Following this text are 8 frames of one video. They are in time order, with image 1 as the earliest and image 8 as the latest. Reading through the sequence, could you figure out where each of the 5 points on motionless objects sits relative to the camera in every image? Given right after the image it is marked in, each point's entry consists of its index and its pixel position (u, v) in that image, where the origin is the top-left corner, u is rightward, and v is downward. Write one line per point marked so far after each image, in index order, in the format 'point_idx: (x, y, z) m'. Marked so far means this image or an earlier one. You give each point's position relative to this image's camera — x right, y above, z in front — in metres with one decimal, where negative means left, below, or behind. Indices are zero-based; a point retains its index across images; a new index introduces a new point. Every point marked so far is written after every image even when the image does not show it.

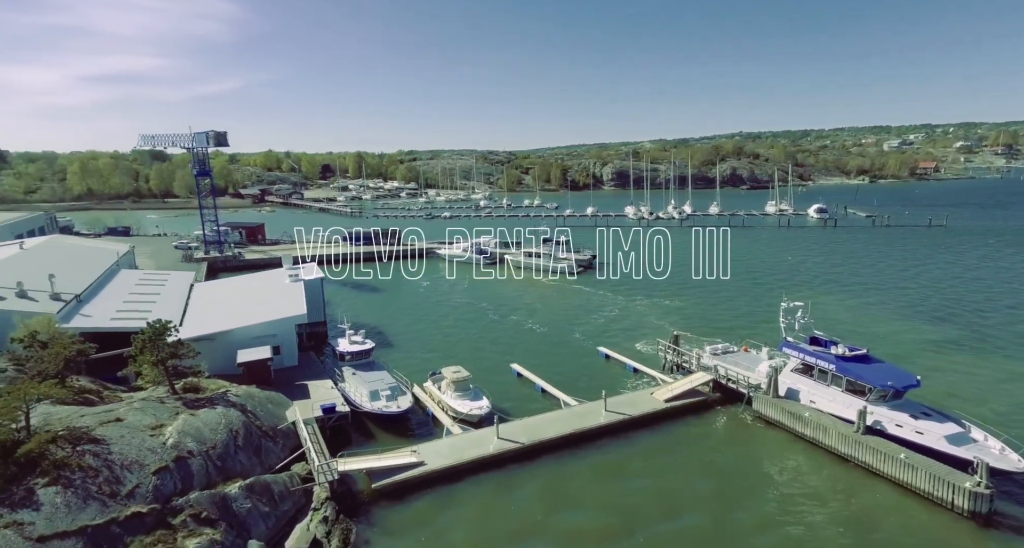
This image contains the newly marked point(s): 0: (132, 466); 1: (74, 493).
0: (-10.1, -5.1, +13.0) m
1: (-10.6, -5.3, +11.9) m
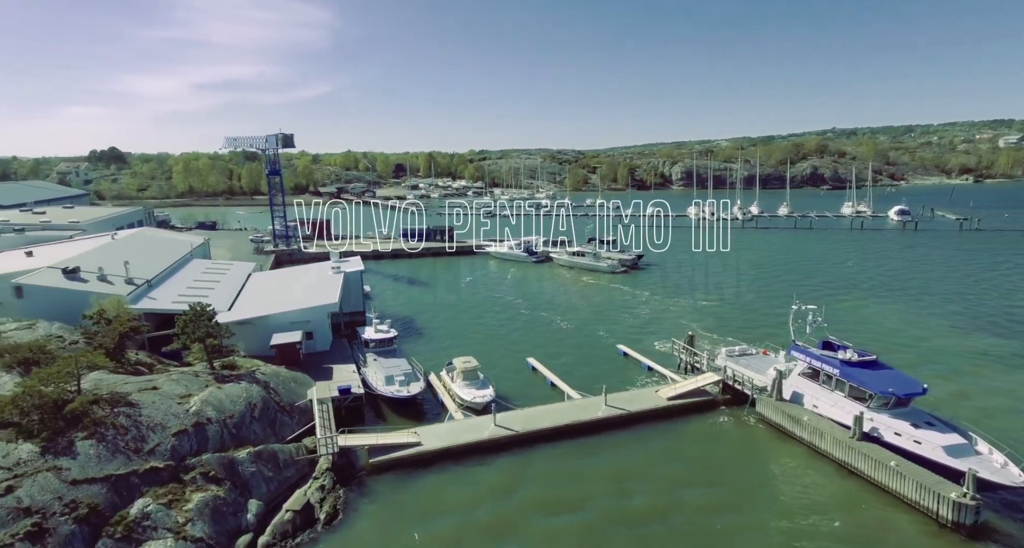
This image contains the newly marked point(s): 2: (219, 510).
0: (-10.7, -4.6, +14.7) m
1: (-11.3, -4.8, +13.6) m
2: (-7.6, -6.2, +12.9) m
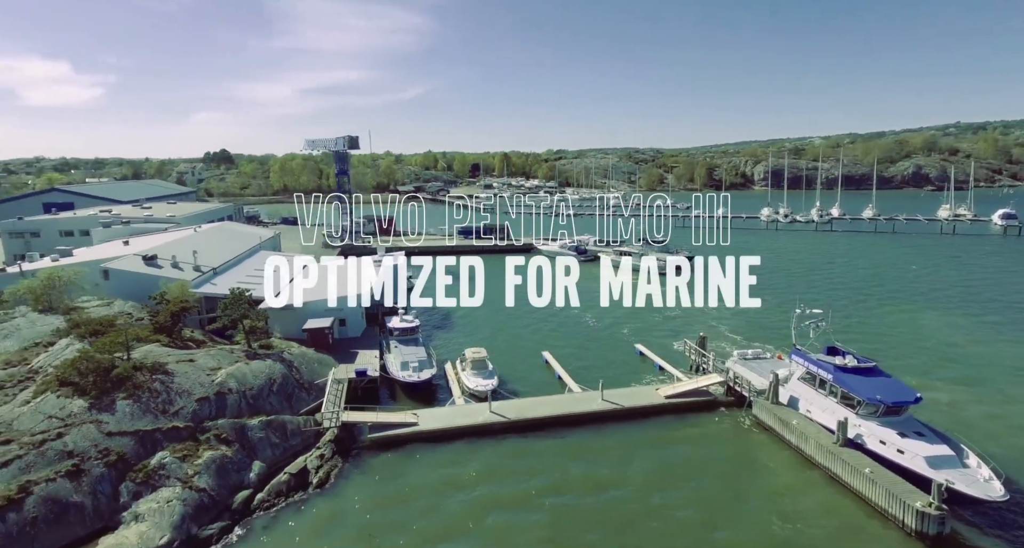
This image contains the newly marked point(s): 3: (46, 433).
0: (-11.2, -4.0, +16.7) m
1: (-11.9, -4.2, +15.8) m
2: (-8.5, -5.7, +14.6) m
3: (-13.7, -4.7, +14.5) m
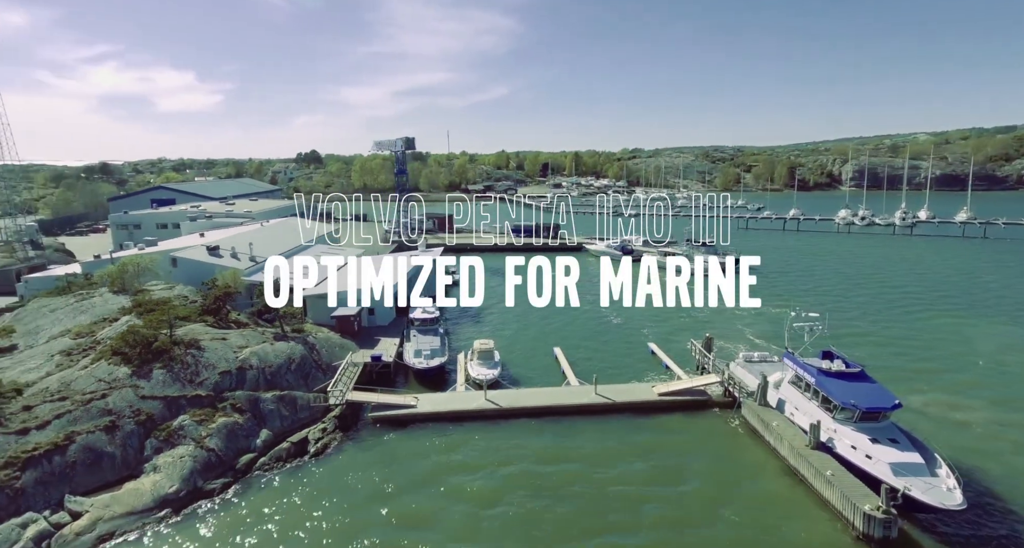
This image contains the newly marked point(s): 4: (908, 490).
0: (-11.6, -3.5, +18.8) m
1: (-12.4, -3.7, +17.9) m
2: (-9.2, -5.2, +16.3) m
3: (-14.3, -4.1, +16.9) m
4: (+8.7, -4.8, +10.9) m
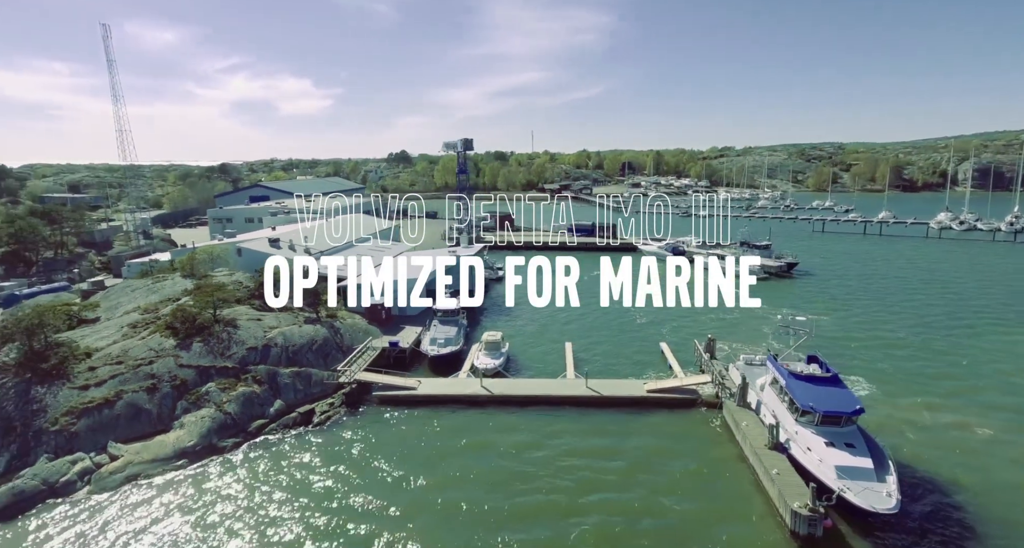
0: (-11.8, -2.9, +21.3) m
1: (-12.7, -3.1, +20.5) m
2: (-9.8, -4.7, +18.5) m
3: (-14.8, -3.4, +19.7) m
4: (+7.2, -4.8, +10.8) m
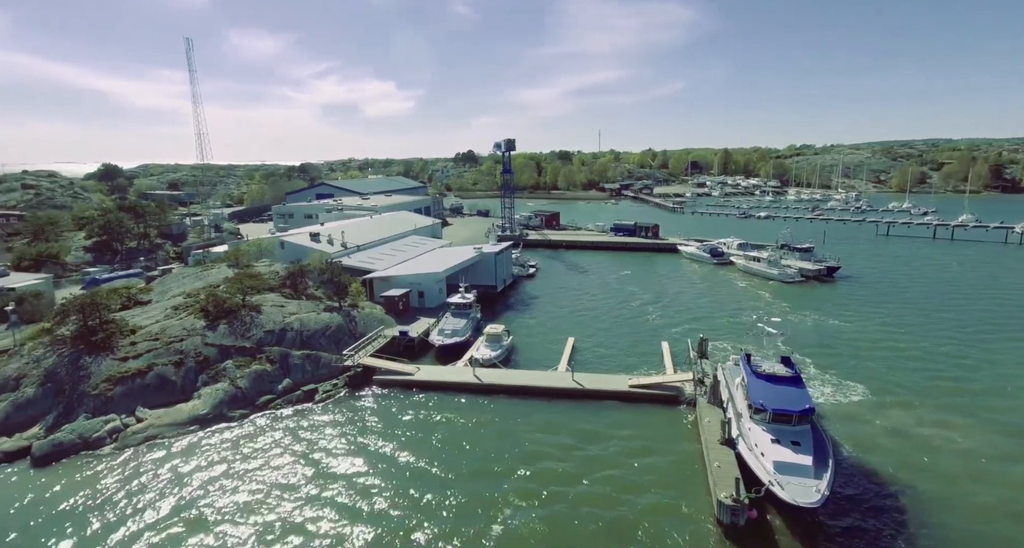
0: (-12.0, -2.4, +23.4) m
1: (-13.0, -2.5, +22.7) m
2: (-10.3, -4.3, +20.4) m
3: (-15.1, -2.8, +22.1) m
4: (+5.8, -4.7, +11.0) m
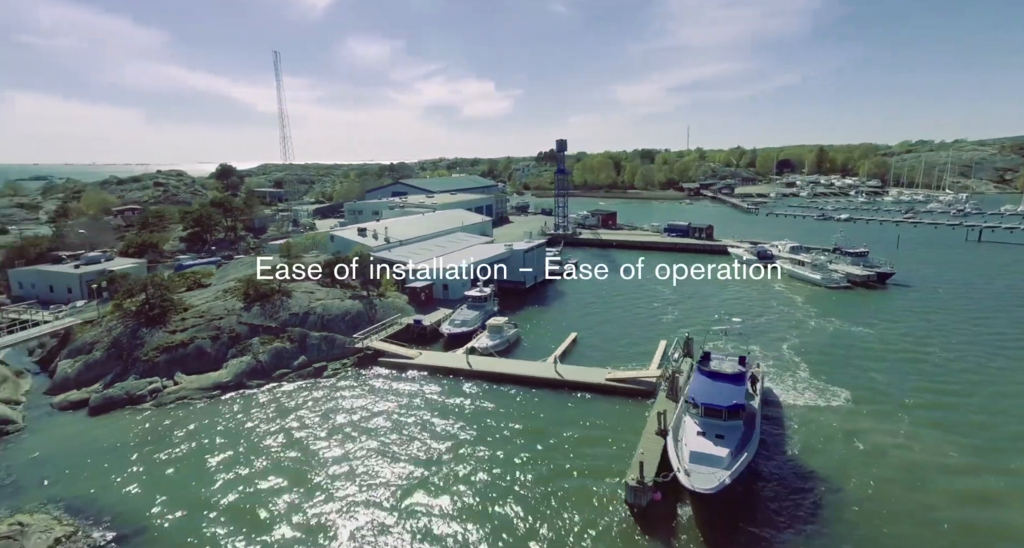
0: (-12.0, -1.8, +26.2) m
1: (-13.1, -1.9, +25.7) m
2: (-10.8, -3.7, +23.1) m
3: (-15.3, -2.1, +25.4) m
4: (+3.9, -4.7, +11.6) m
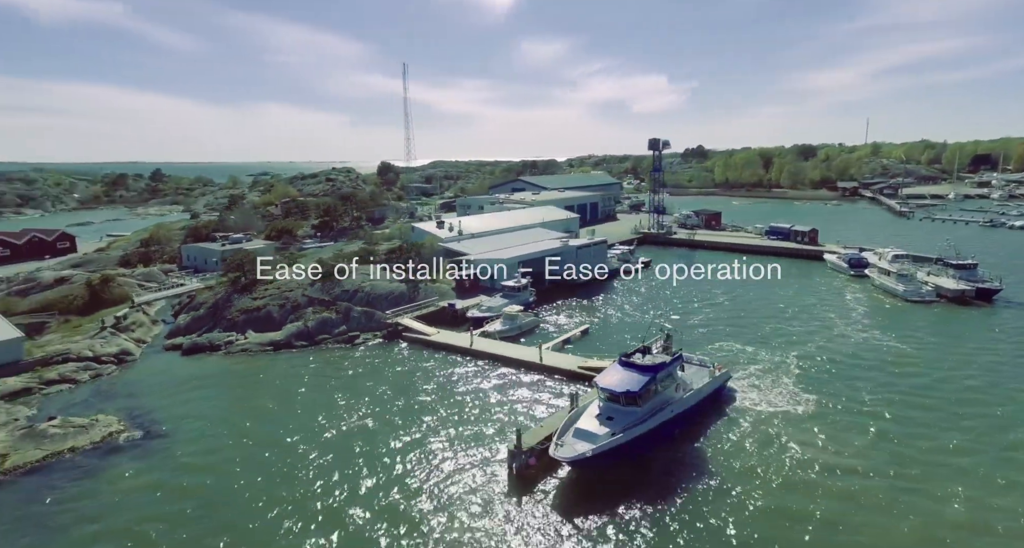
0: (-10.8, -0.7, +31.2) m
1: (-12.1, -0.8, +30.9) m
2: (-10.5, -2.7, +27.9) m
3: (-14.2, -0.9, +31.1) m
4: (+1.3, -4.5, +13.5) m
